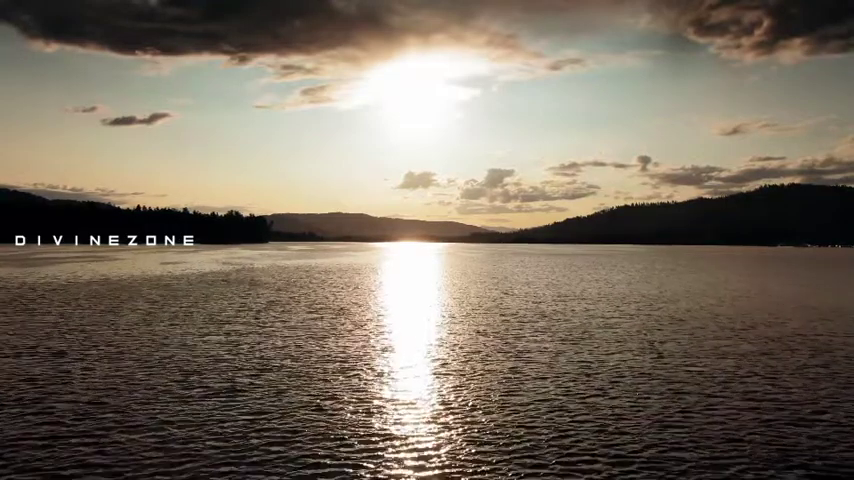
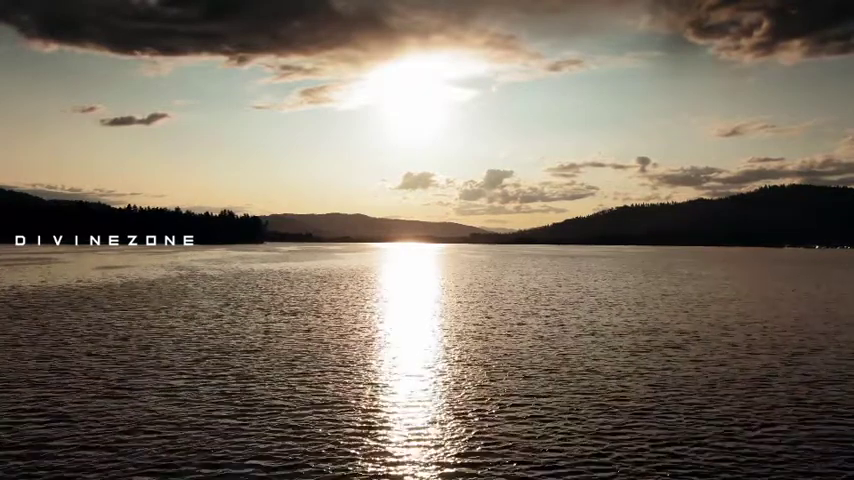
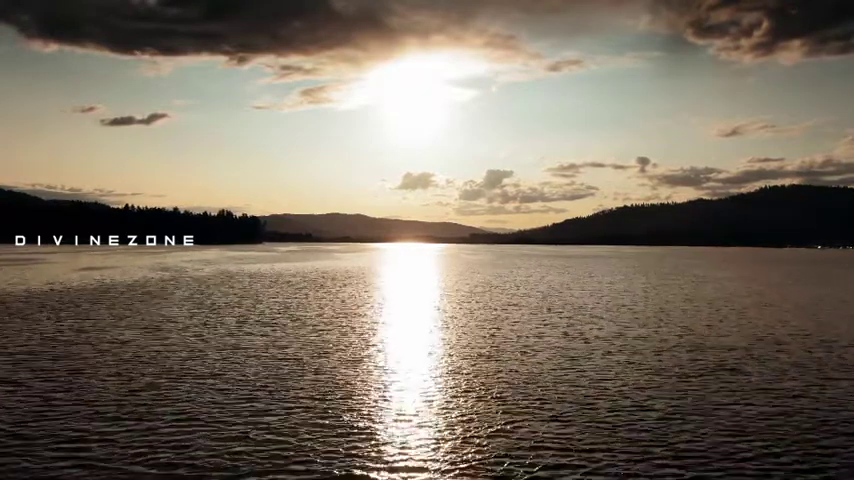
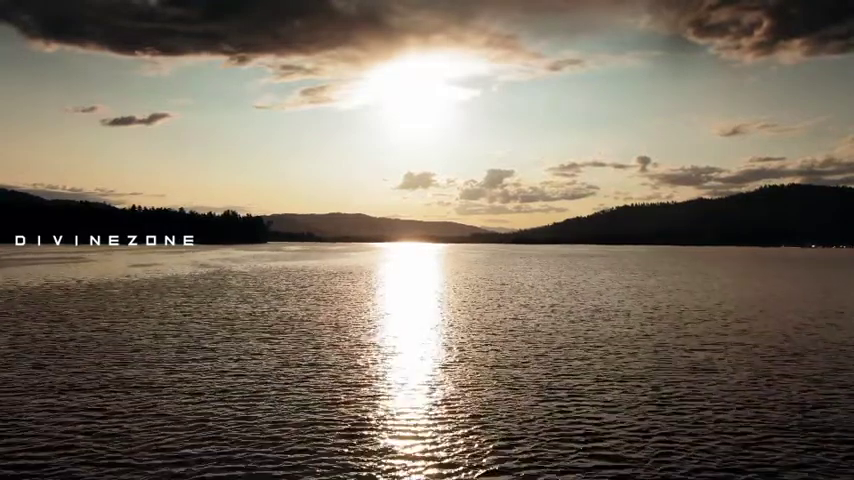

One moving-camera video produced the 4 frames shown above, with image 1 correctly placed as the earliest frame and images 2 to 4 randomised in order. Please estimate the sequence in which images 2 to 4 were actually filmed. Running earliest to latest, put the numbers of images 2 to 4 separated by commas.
4, 2, 3
